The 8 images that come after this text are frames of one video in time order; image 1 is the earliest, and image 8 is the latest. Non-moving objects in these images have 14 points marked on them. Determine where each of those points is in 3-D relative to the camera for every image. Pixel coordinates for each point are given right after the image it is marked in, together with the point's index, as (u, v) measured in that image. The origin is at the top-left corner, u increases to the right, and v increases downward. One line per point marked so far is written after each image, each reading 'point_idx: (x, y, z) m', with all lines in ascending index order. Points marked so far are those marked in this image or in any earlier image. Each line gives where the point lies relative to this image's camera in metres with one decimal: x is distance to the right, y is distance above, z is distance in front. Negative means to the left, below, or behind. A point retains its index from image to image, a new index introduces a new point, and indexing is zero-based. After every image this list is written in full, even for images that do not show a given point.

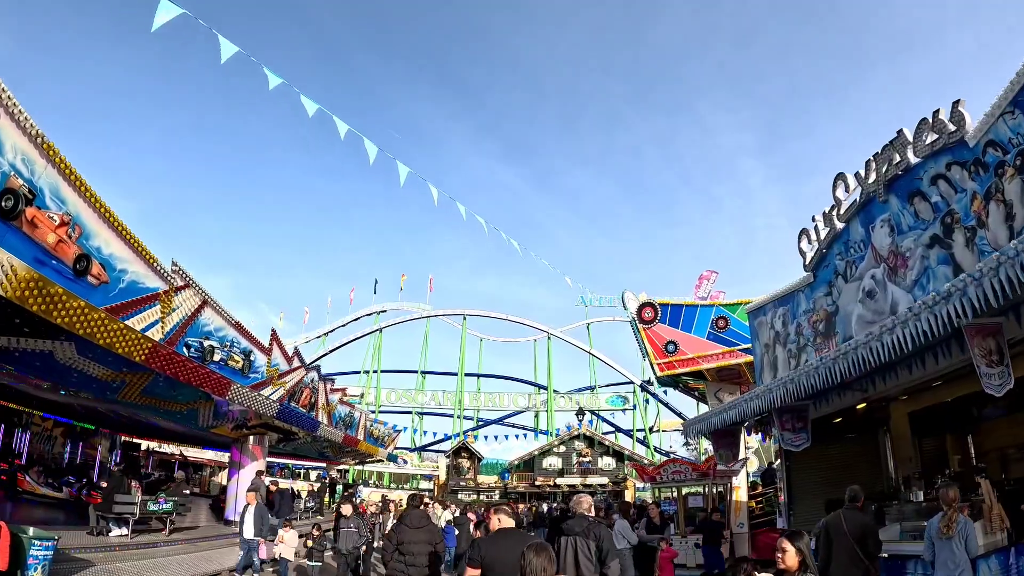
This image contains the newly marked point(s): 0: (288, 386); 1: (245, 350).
0: (-5.8, -2.6, +17.0) m
1: (-5.9, -1.3, +14.5) m
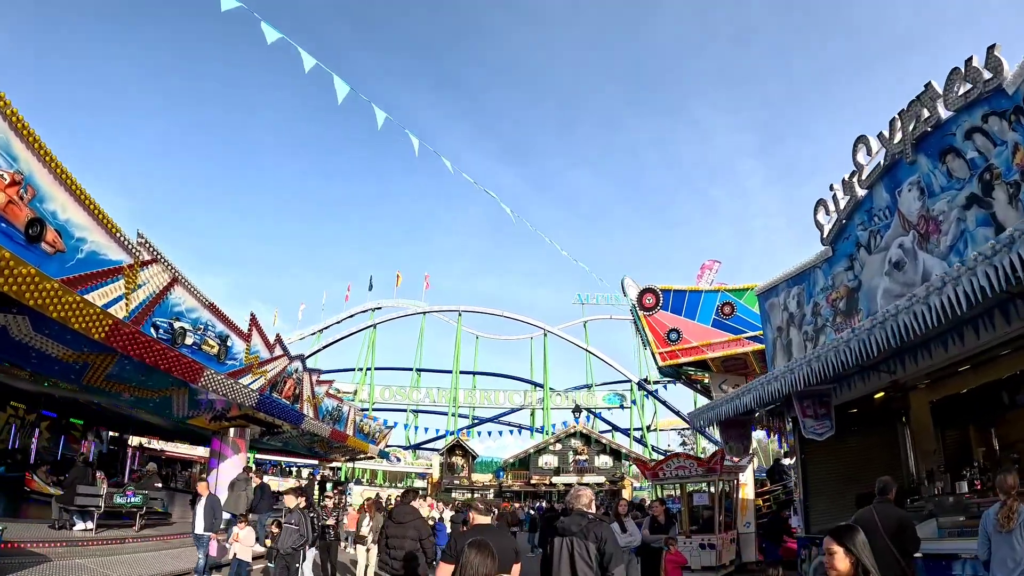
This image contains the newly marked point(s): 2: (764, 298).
0: (-6.0, -2.1, +16.1) m
1: (-6.1, -0.9, +13.6) m
2: (+4.8, -0.1, +12.2) m
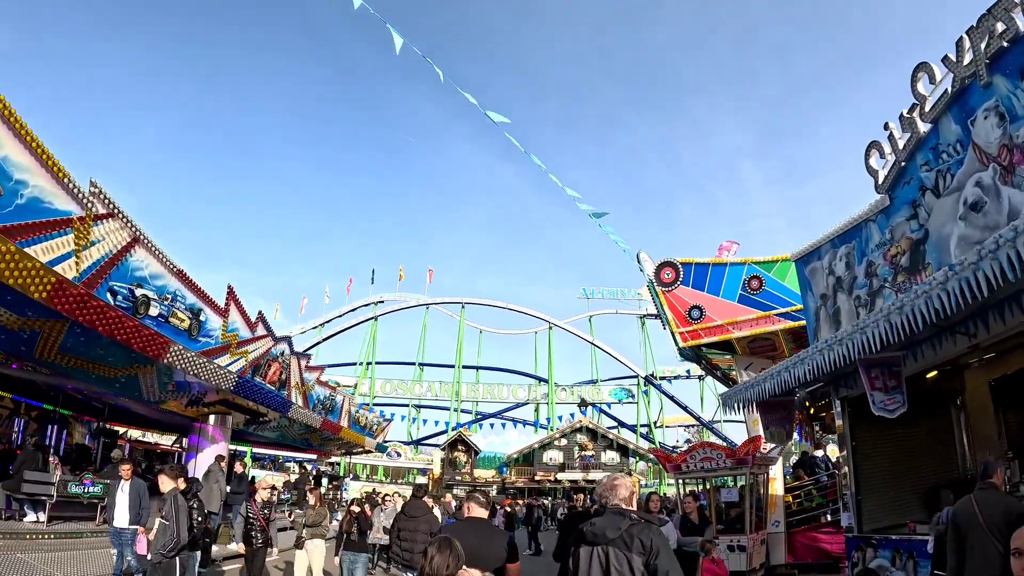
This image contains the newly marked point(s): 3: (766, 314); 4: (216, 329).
0: (-5.9, -1.6, +14.7) m
1: (-6.0, -0.3, +12.3) m
2: (+4.8, +0.5, +10.8) m
3: (+5.0, -0.5, +12.9) m
4: (-5.9, -0.8, +13.2) m
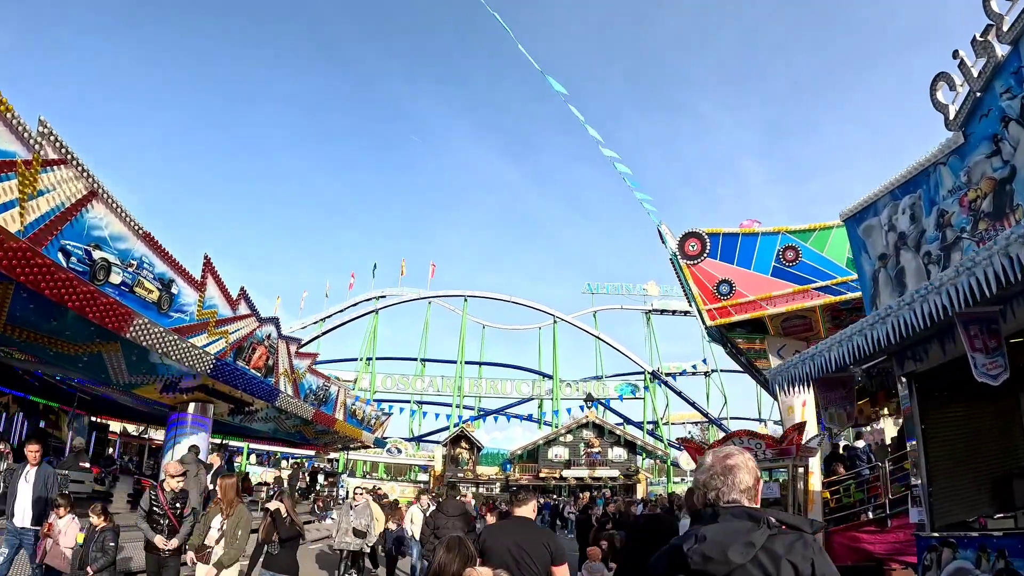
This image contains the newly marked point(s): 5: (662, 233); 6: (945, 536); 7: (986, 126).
0: (-5.7, -1.0, +13.4) m
1: (-5.8, +0.2, +11.0) m
2: (+5.0, +1.0, +9.4) m
3: (+5.1, 0.0, +11.5) m
4: (-5.8, -0.3, +11.9) m
5: (+3.0, +1.1, +13.1) m
6: (+4.9, -2.9, +7.5) m
7: (+5.2, +1.7, +7.1) m
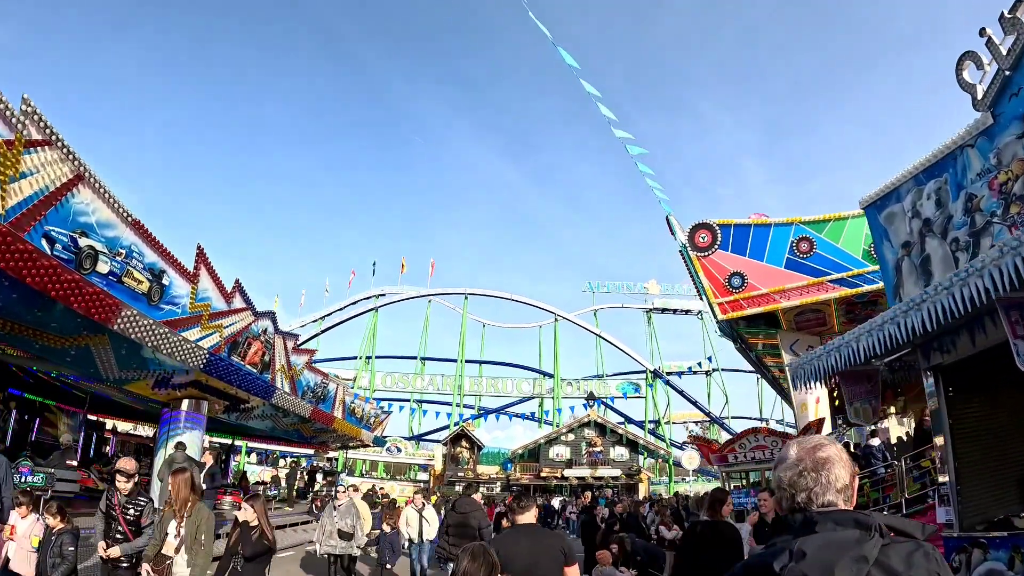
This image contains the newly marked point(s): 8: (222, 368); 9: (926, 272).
0: (-5.7, -0.9, +13.0) m
1: (-5.8, +0.3, +10.5) m
2: (+5.1, +1.1, +9.0) m
3: (+5.2, +0.1, +11.1) m
4: (-5.7, -0.1, +11.5) m
5: (+3.1, +1.2, +12.7) m
6: (+5.0, -2.7, +7.1) m
7: (+5.3, +1.9, +6.7) m
8: (-5.5, -1.5, +12.5) m
9: (+5.2, +0.2, +8.3) m
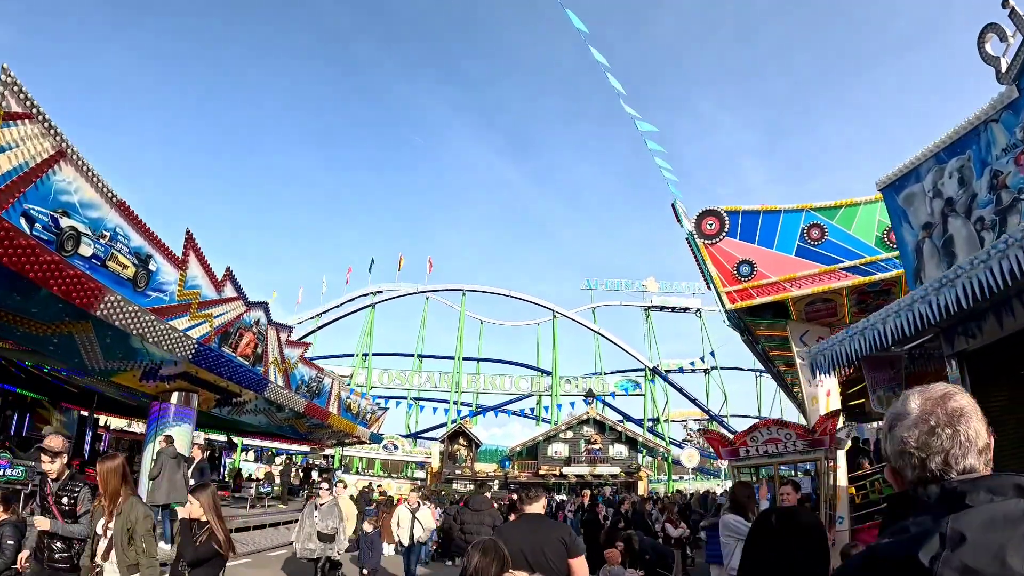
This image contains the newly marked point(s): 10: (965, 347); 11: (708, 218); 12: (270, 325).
0: (-5.7, -0.7, +12.6) m
1: (-5.7, +0.6, +10.1) m
2: (+5.1, +1.3, +8.6) m
3: (+5.2, +0.3, +10.7) m
4: (-5.7, +0.1, +11.0) m
5: (+3.1, +1.4, +12.3) m
6: (+5.0, -2.5, +6.7) m
7: (+5.3, +2.0, +6.3) m
8: (-5.5, -1.3, +12.1) m
9: (+5.2, +0.4, +7.9) m
10: (+5.1, -0.7, +7.5) m
11: (+3.5, +1.3, +11.7) m
12: (-5.5, -0.8, +14.9) m
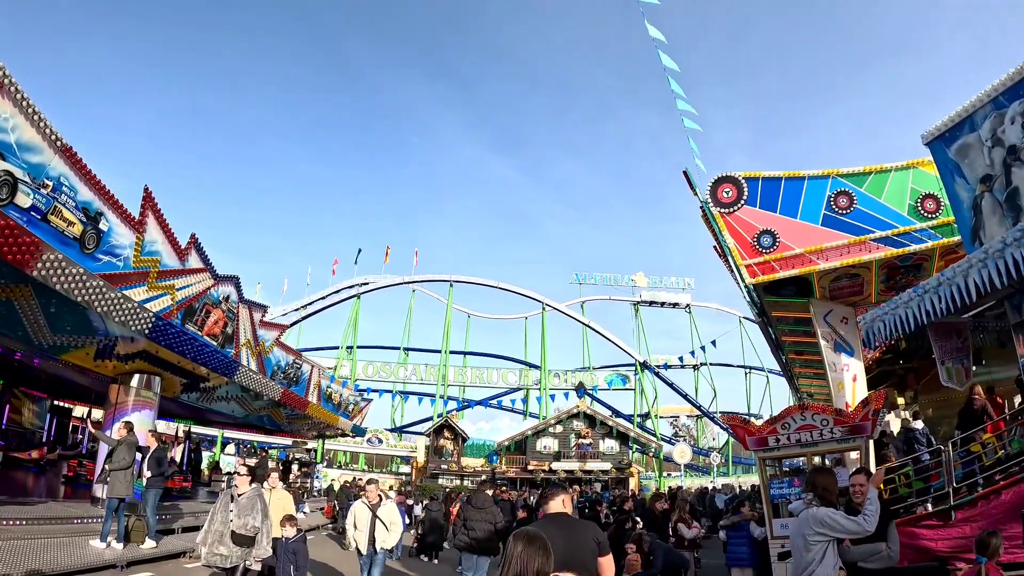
0: (-5.7, -0.2, +11.4) m
1: (-5.8, +1.1, +8.9) m
2: (+5.1, +1.7, +7.6) m
3: (+5.2, +0.7, +9.7) m
4: (-5.8, +0.6, +9.8) m
5: (+3.0, +1.9, +11.2) m
6: (+5.0, -2.2, +5.7) m
7: (+5.4, +2.4, +5.3) m
8: (-5.6, -0.8, +10.9) m
9: (+5.3, +0.8, +6.8) m
10: (+5.1, -0.3, +6.4) m
11: (+3.4, +1.7, +10.7) m
12: (-5.6, -0.3, +13.6) m
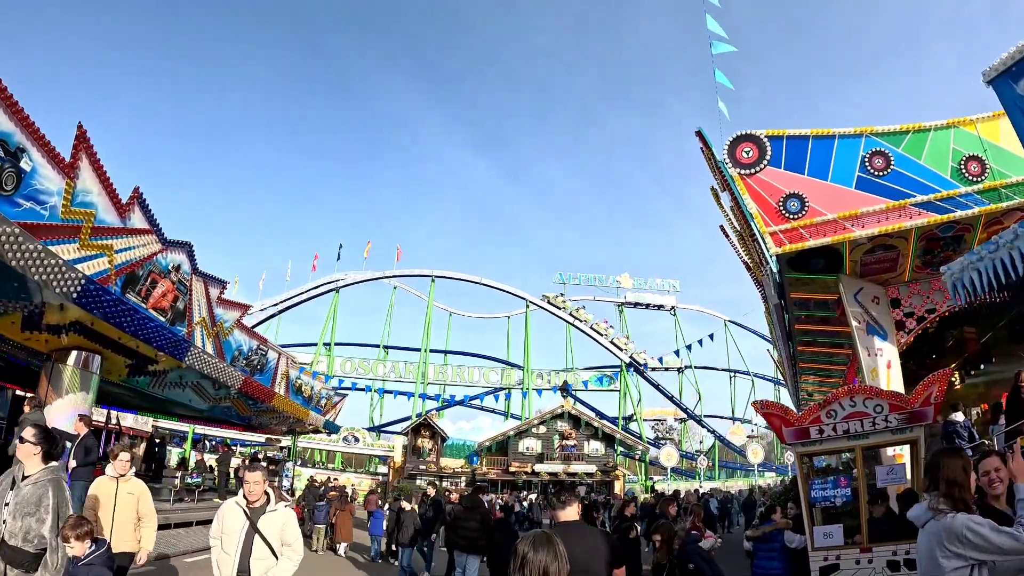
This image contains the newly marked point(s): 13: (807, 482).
0: (-5.9, +0.4, +9.9) m
1: (-5.9, +1.6, +7.4) m
2: (+5.0, +2.0, +6.4) m
3: (+5.1, +1.1, +8.5) m
4: (-5.9, +1.1, +8.3) m
5: (+2.9, +2.2, +10.0) m
6: (+5.0, -1.8, +4.5) m
7: (+5.4, +2.8, +4.1) m
8: (-5.8, -0.2, +9.4) m
9: (+5.2, +1.2, +5.6) m
10: (+5.1, +0.1, +5.2) m
11: (+3.3, +2.1, +9.4) m
12: (-5.8, +0.2, +12.1) m
13: (+3.0, -2.0, +6.7) m
